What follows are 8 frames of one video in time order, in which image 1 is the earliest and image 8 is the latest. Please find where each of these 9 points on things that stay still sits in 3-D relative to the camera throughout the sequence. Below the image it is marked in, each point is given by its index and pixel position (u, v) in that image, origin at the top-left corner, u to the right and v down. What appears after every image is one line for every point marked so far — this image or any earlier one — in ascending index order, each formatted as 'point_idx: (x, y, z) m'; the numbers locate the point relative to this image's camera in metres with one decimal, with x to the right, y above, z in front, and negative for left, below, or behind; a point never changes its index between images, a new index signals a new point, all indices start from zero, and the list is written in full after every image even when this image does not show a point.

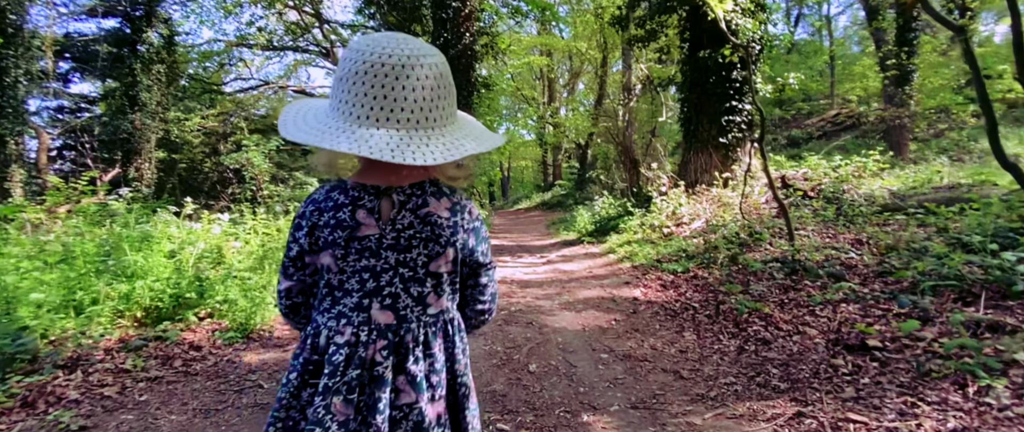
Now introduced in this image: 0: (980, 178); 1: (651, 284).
0: (+10.0, +0.8, +10.2) m
1: (+1.8, -0.9, +6.1) m
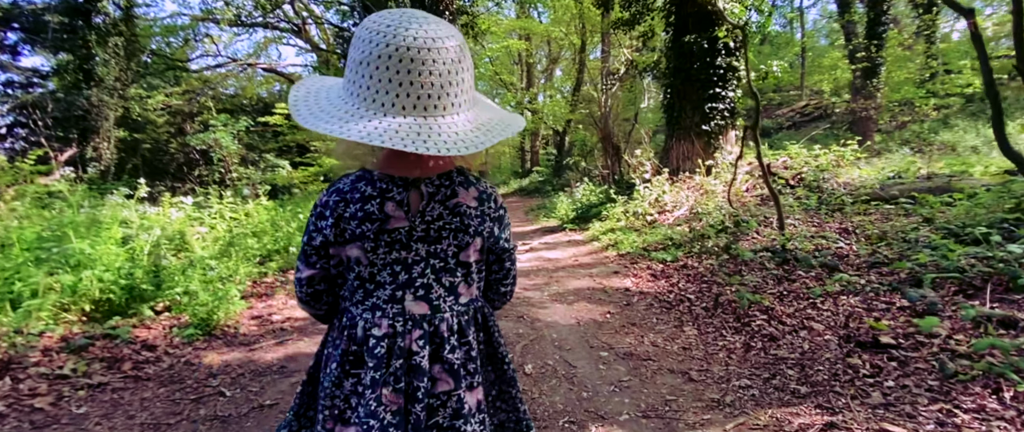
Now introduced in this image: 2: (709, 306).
0: (+9.6, +1.0, +10.3) m
1: (+1.6, -0.7, +5.9) m
2: (+1.9, -0.9, +4.4) m
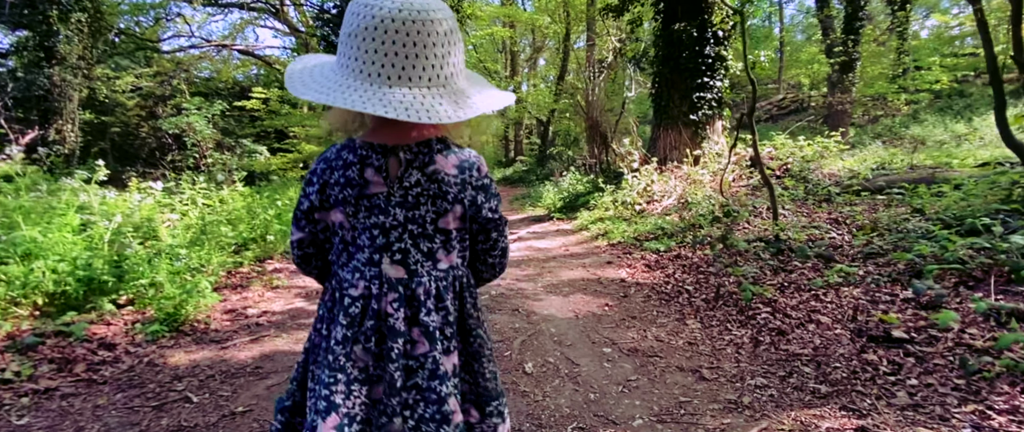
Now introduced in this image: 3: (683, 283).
0: (+9.3, +1.2, +10.4) m
1: (+1.5, -0.6, +5.8) m
2: (+1.8, -0.8, +4.2) m
3: (+1.8, -0.7, +4.8) m
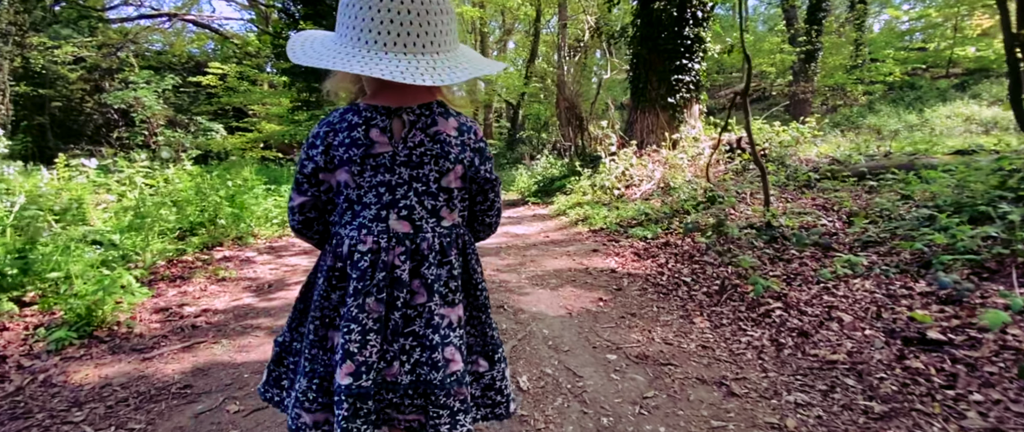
0: (+8.8, +1.5, +10.4) m
1: (+1.3, -0.4, +5.4) m
2: (+1.7, -0.6, +3.9) m
3: (+1.6, -0.6, +4.5) m
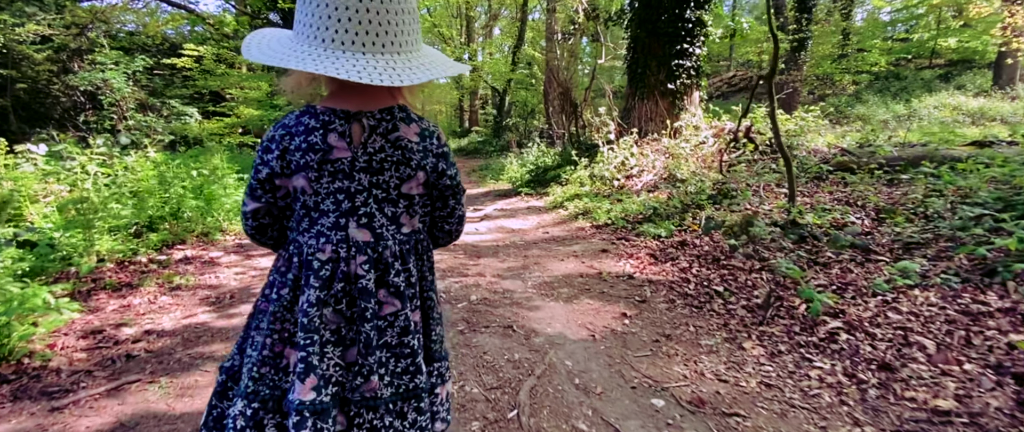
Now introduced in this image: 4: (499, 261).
0: (+8.7, +1.7, +10.0) m
1: (+1.3, -0.4, +4.8) m
2: (+1.7, -0.6, +3.3) m
3: (+1.6, -0.6, +3.9) m
4: (-0.1, -0.5, +4.8) m
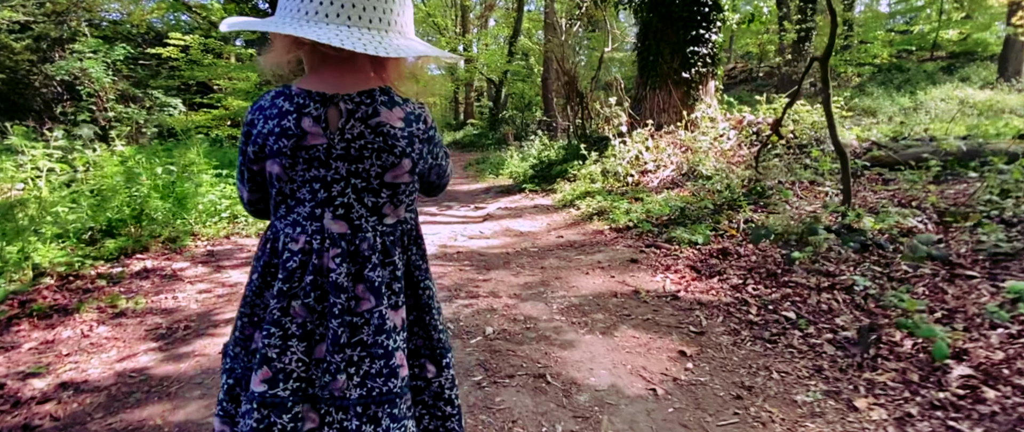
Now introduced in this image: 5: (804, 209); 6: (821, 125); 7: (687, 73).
0: (+8.7, +1.7, +9.4) m
1: (+1.4, -0.4, +4.1) m
2: (+1.9, -0.7, +2.6) m
3: (+1.8, -0.6, +3.2) m
4: (0.0, -0.5, +4.1) m
5: (+3.3, +0.1, +5.2) m
6: (+5.2, +1.6, +8.0) m
7: (+3.8, +3.1, +10.1) m
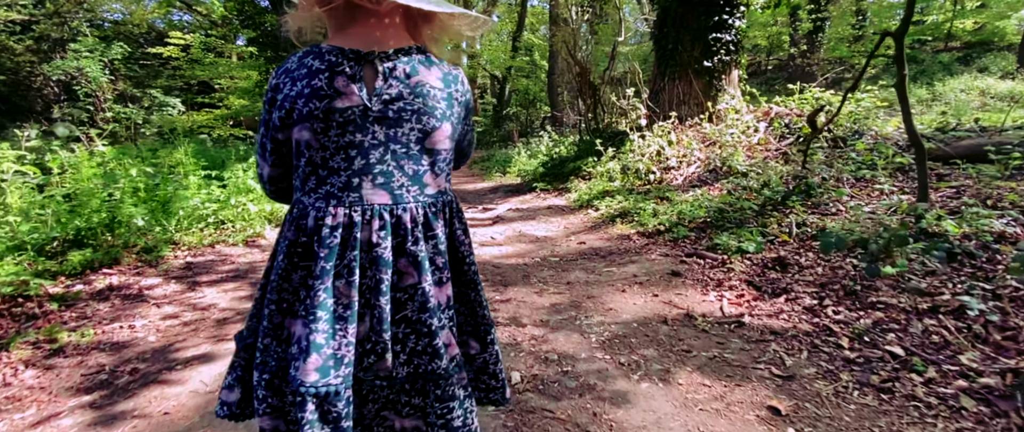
0: (+8.9, +1.8, +8.7) m
1: (+1.6, -0.5, +3.5) m
2: (+2.0, -0.7, +2.0) m
3: (+1.9, -0.7, +2.6) m
4: (+0.2, -0.6, +3.4) m
5: (+3.4, +0.1, +4.5) m
6: (+5.4, +1.6, +7.3) m
7: (+4.0, +3.1, +9.5) m
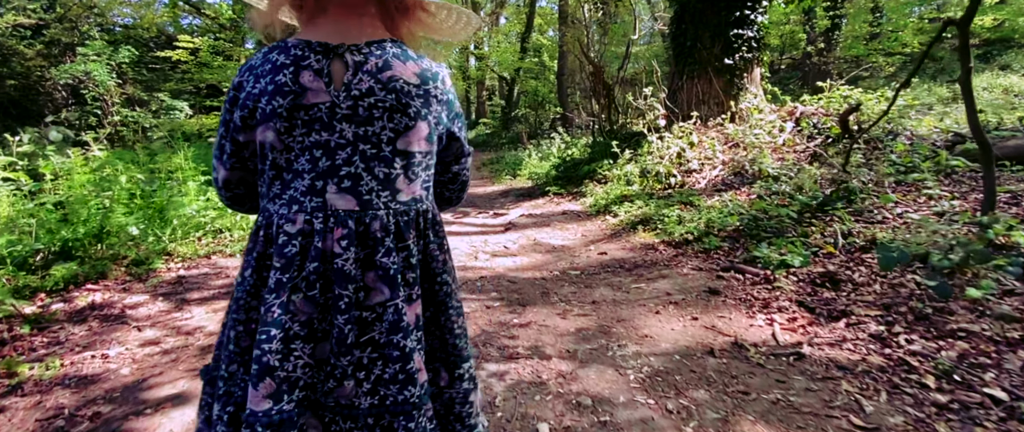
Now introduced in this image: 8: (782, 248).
0: (+9.1, +1.7, +8.2) m
1: (+1.7, -0.6, +3.1) m
2: (+2.1, -0.8, +1.6) m
3: (+2.0, -0.7, +2.2) m
4: (+0.3, -0.6, +3.1) m
5: (+3.6, 0.0, +4.1) m
6: (+5.6, +1.5, +6.8) m
7: (+4.2, +3.0, +9.0) m
8: (+2.2, -0.3, +4.0) m
